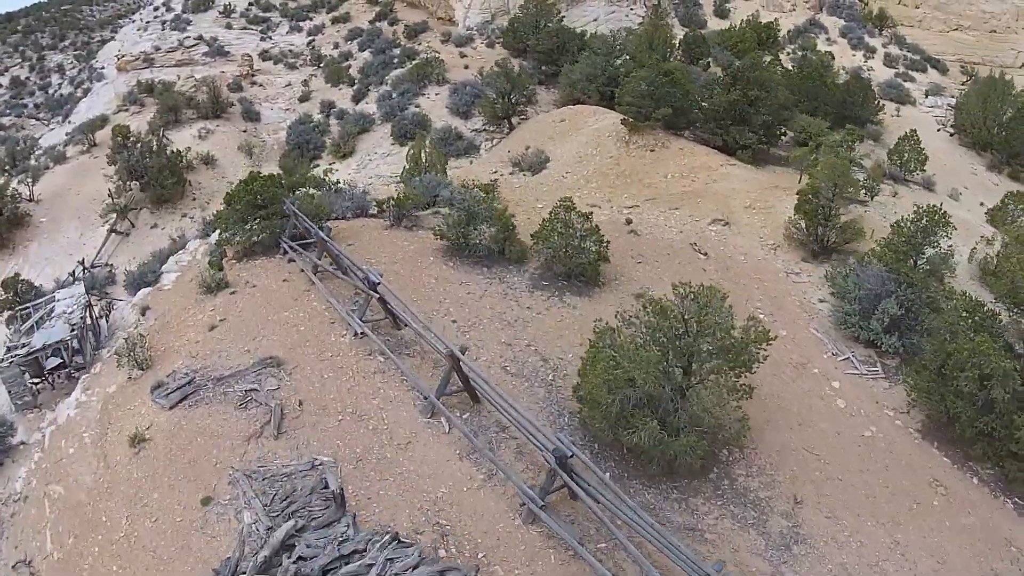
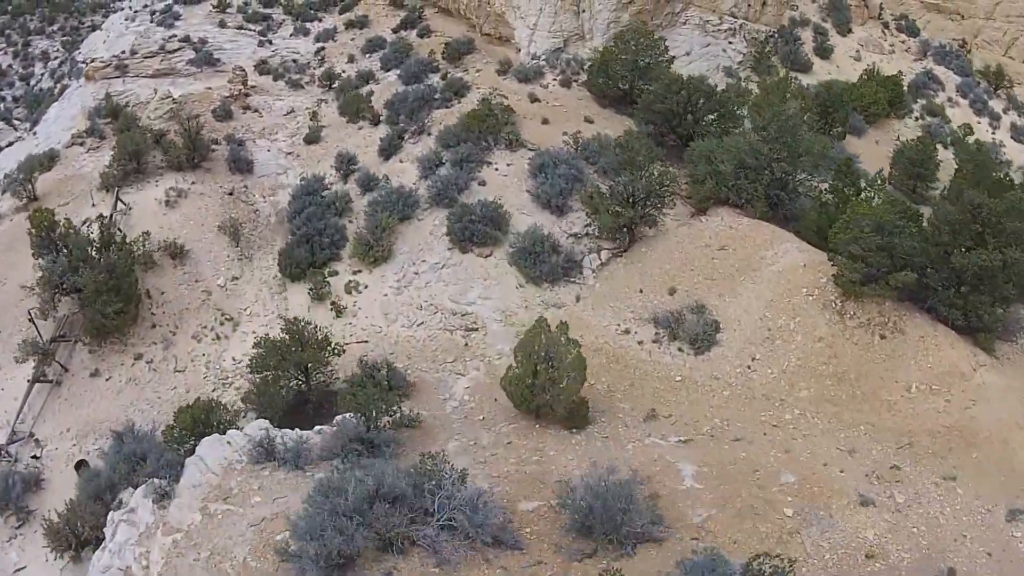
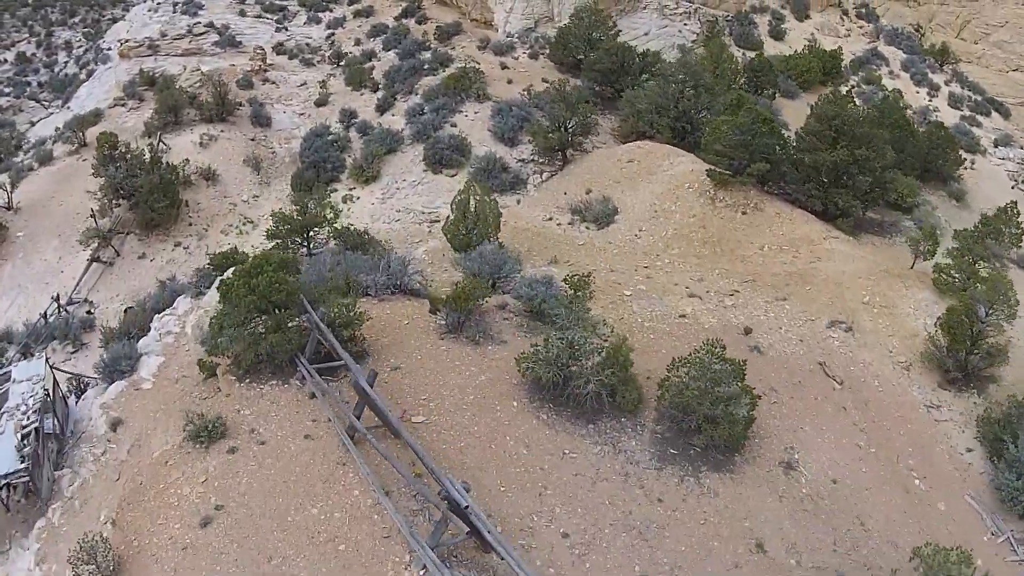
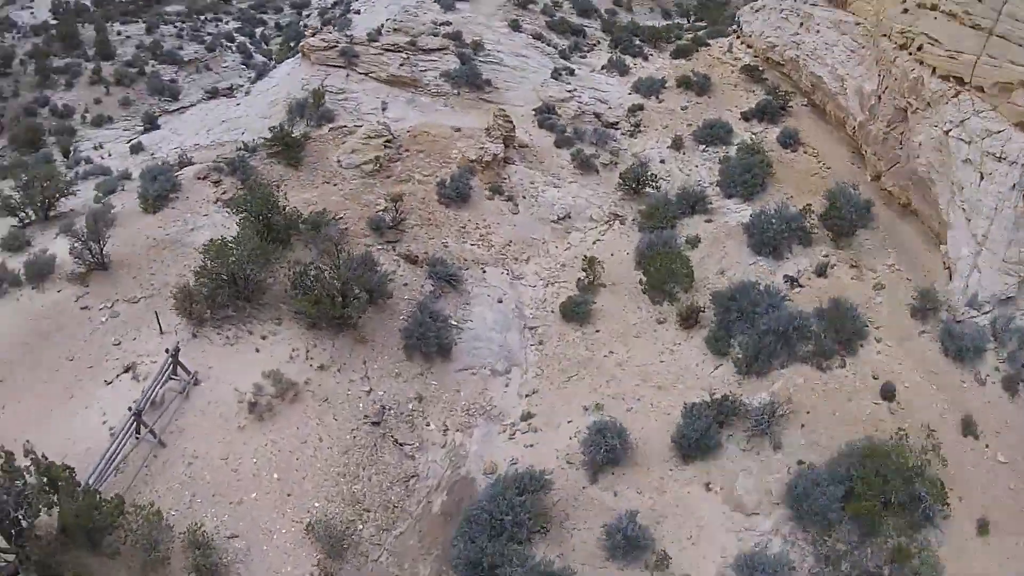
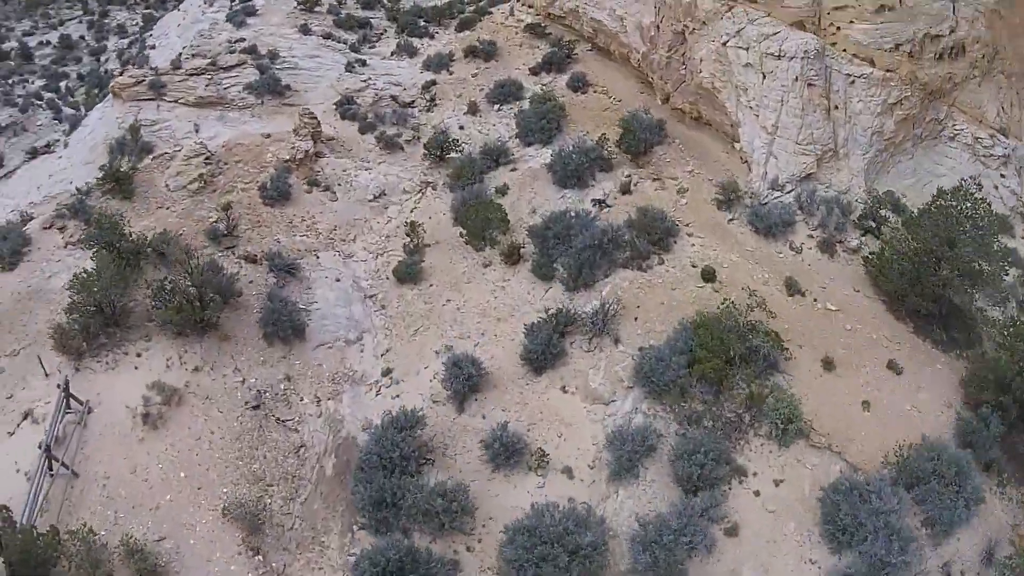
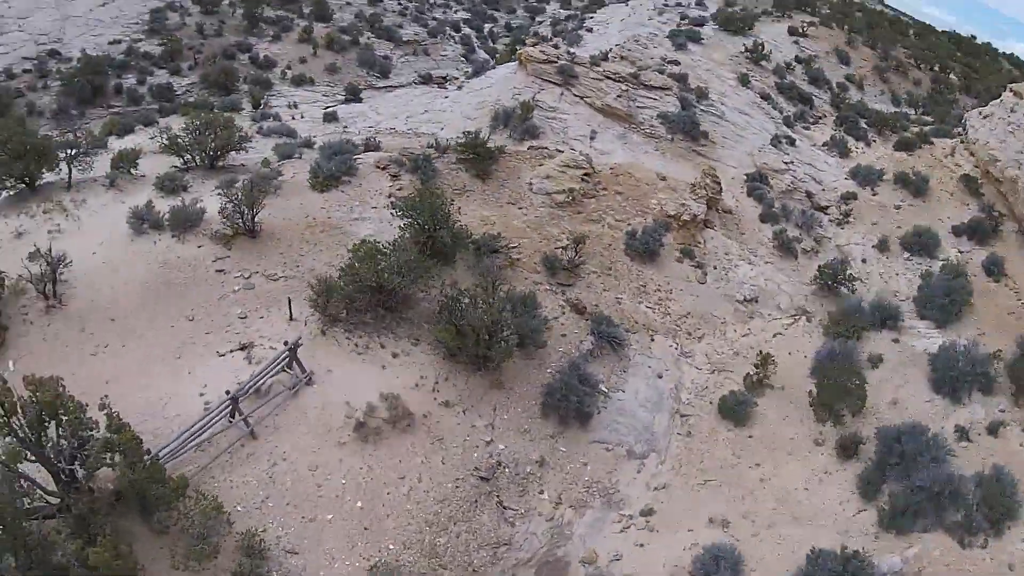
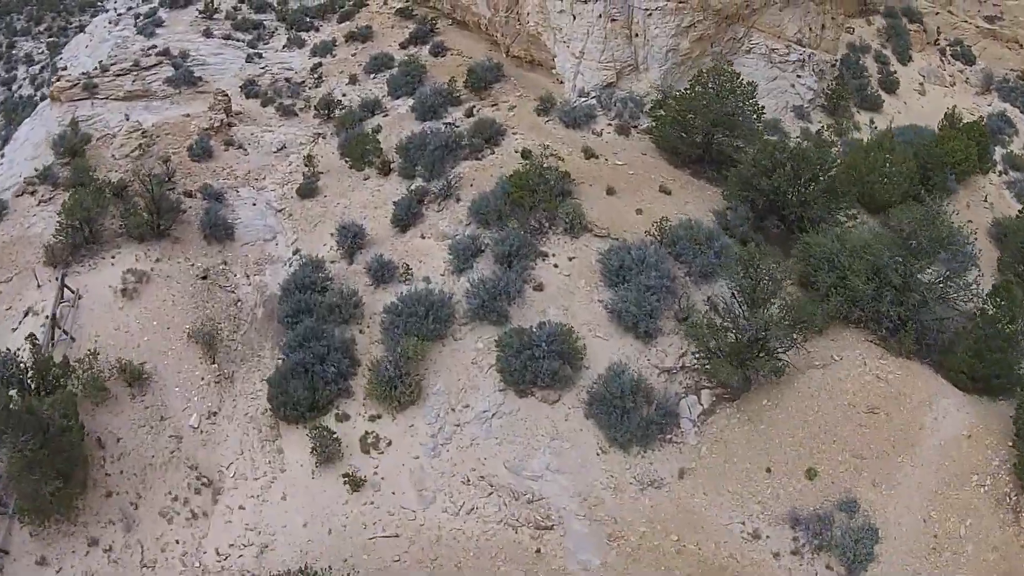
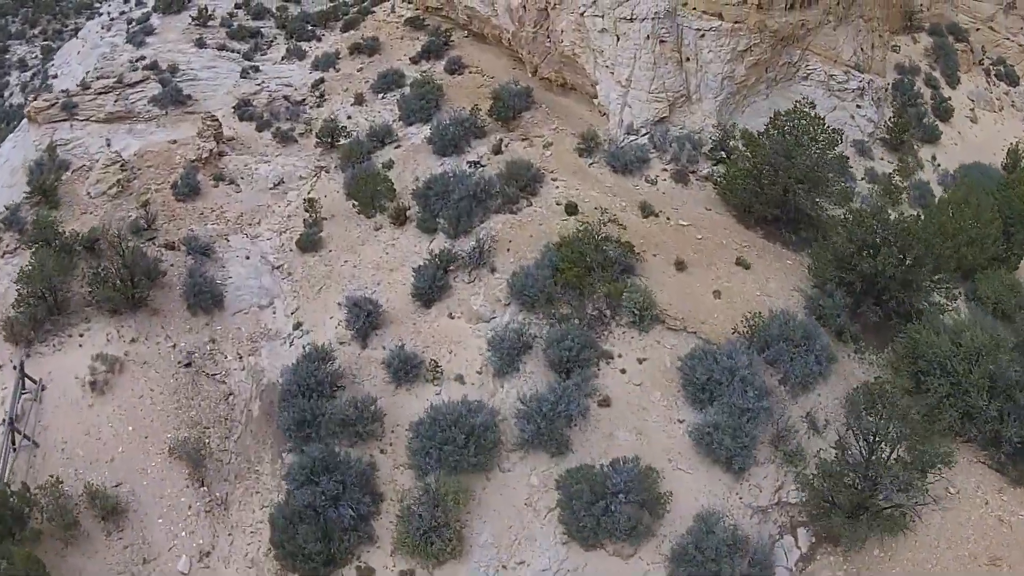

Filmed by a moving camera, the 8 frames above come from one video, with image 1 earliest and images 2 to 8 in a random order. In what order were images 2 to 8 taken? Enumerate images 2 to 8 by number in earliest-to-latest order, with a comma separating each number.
3, 2, 7, 8, 5, 4, 6
